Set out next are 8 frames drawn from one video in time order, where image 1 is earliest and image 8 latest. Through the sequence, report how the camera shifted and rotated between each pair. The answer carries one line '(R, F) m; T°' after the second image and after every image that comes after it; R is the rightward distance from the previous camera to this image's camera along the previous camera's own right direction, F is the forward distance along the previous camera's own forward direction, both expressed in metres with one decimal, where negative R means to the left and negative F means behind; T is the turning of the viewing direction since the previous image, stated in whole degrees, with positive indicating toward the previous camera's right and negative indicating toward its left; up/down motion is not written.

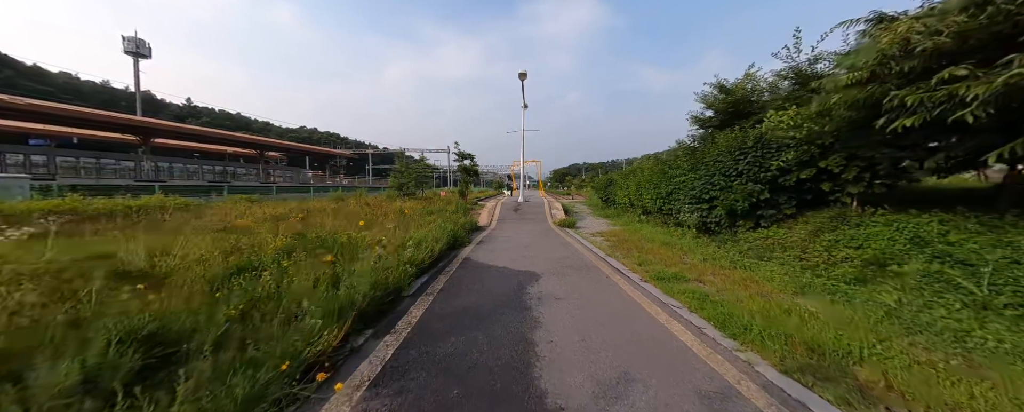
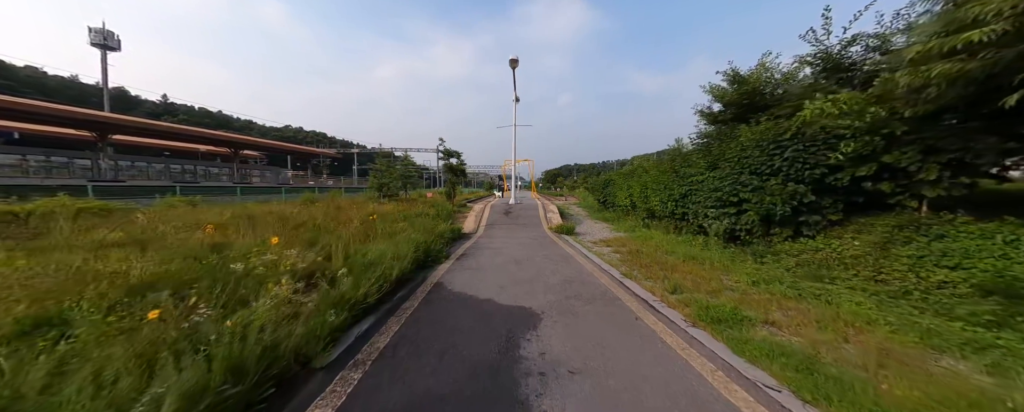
(+0.1, +1.5) m; +2°
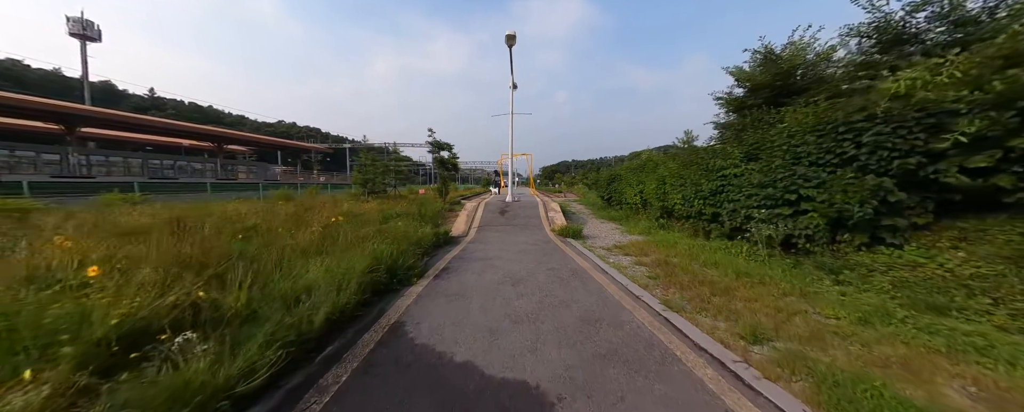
(0.0, +1.4) m; 0°
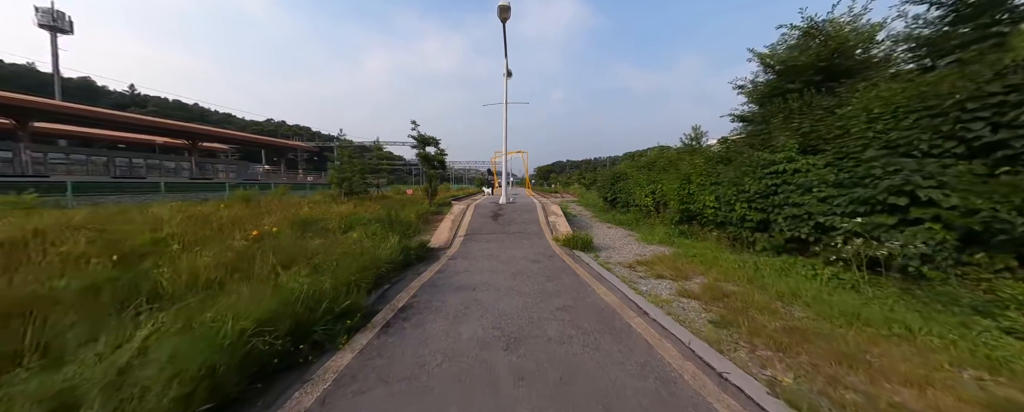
(0.0, +1.5) m; +1°
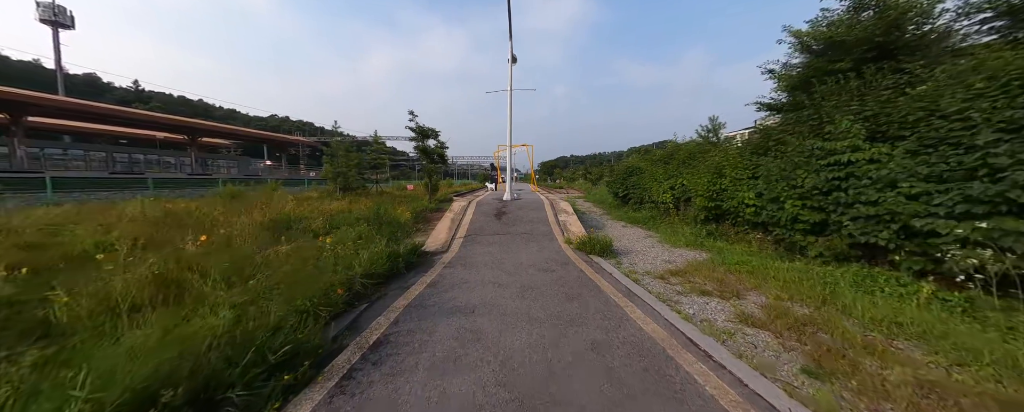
(-0.1, +0.8) m; -1°
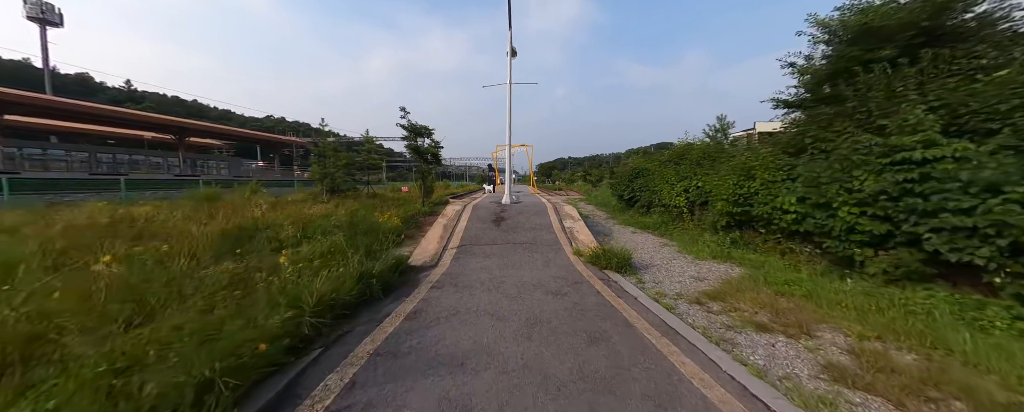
(0.0, +0.8) m; 0°
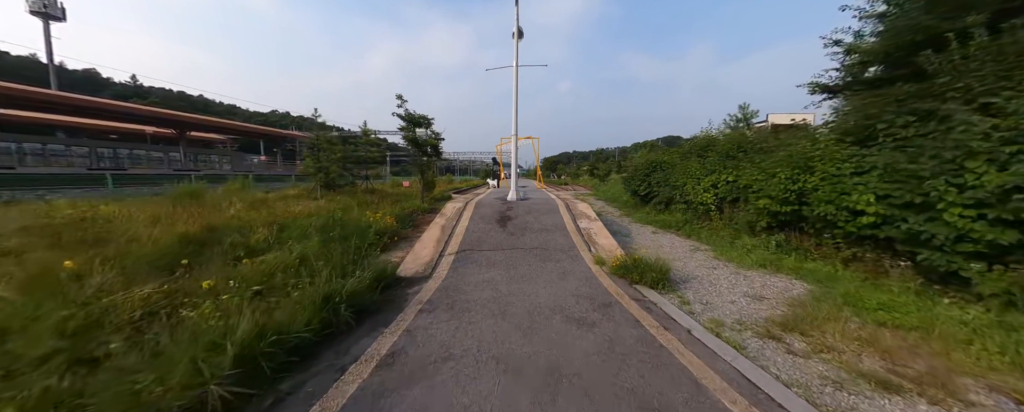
(-0.1, +0.8) m; -1°
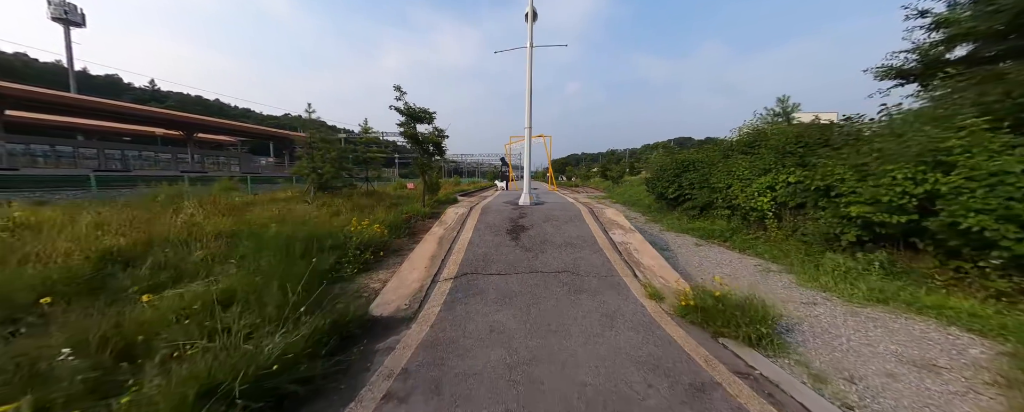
(-0.1, +1.2) m; -2°
